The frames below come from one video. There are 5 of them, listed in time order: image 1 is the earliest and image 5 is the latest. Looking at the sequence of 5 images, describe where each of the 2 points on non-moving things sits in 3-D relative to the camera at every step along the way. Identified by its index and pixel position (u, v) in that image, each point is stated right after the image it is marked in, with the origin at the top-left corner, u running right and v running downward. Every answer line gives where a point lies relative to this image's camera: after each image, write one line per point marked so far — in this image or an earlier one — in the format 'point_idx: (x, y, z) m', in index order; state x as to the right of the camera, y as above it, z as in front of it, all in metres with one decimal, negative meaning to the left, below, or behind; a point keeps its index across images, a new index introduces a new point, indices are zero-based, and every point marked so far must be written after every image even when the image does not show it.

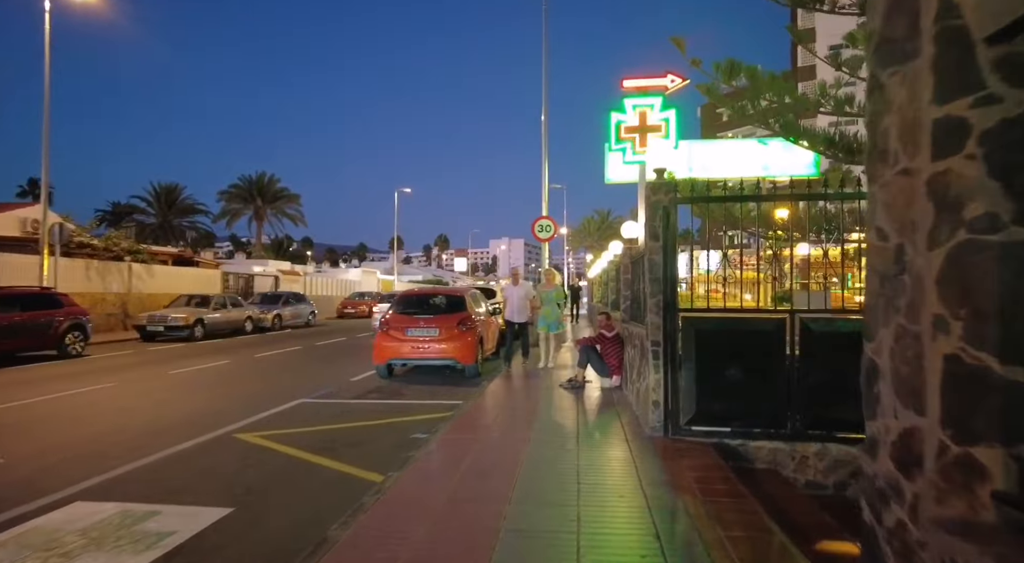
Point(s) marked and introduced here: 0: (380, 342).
0: (-2.5, -1.2, +11.4) m
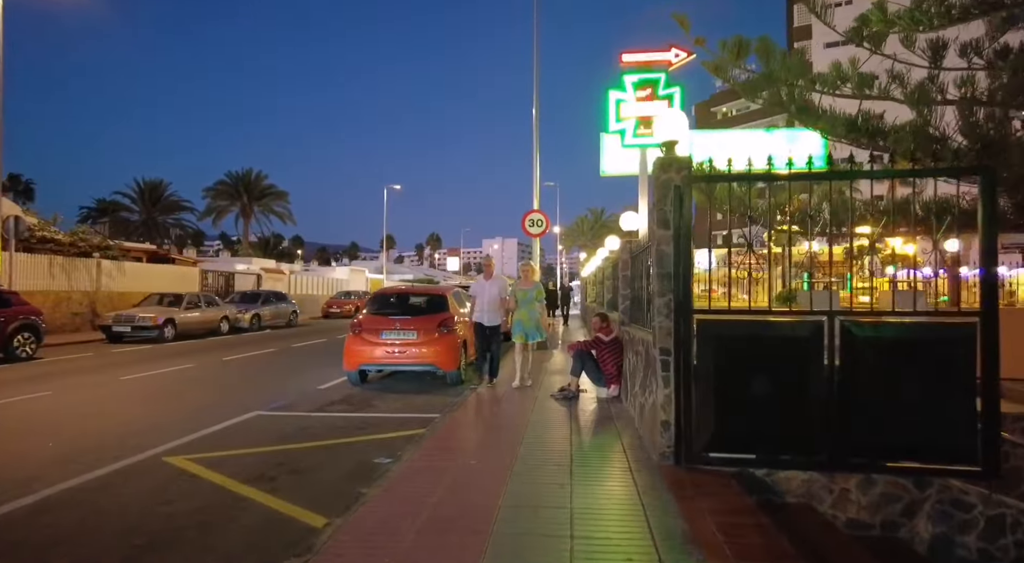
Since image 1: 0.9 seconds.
0: (-2.8, -1.1, +10.3) m
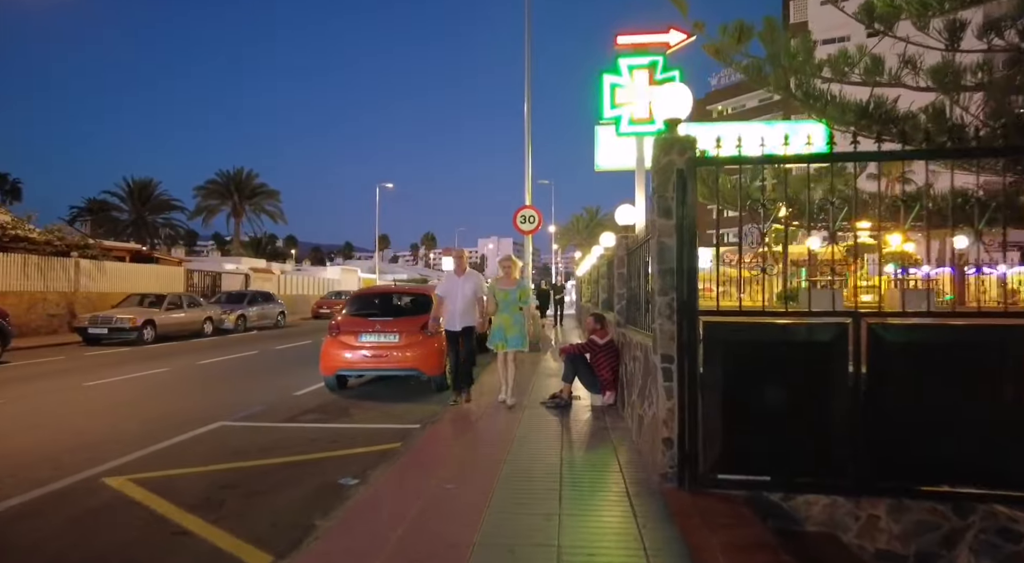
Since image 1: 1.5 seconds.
0: (-3.0, -1.1, +9.6) m
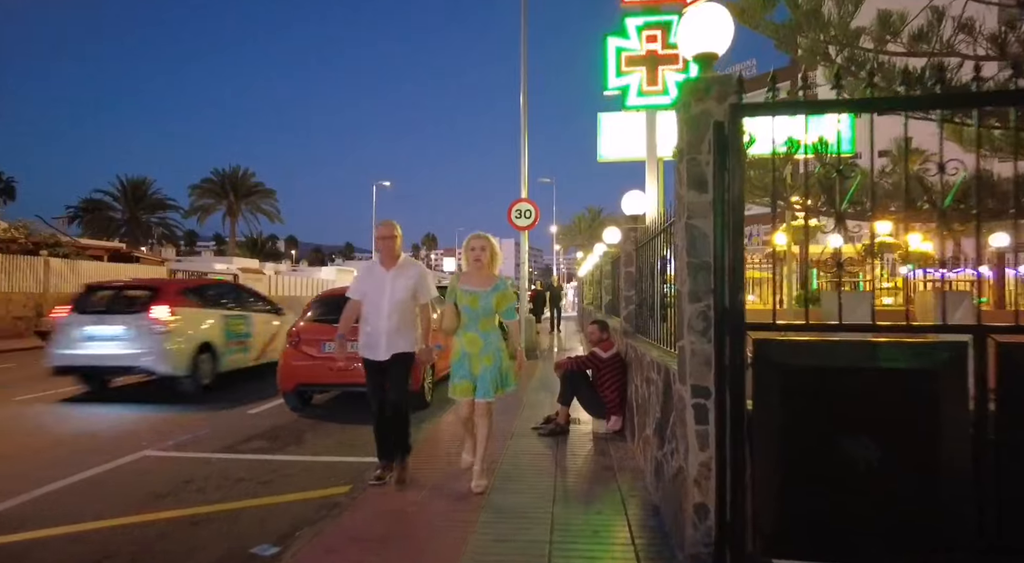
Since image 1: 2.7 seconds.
0: (-3.1, -1.1, +8.3) m
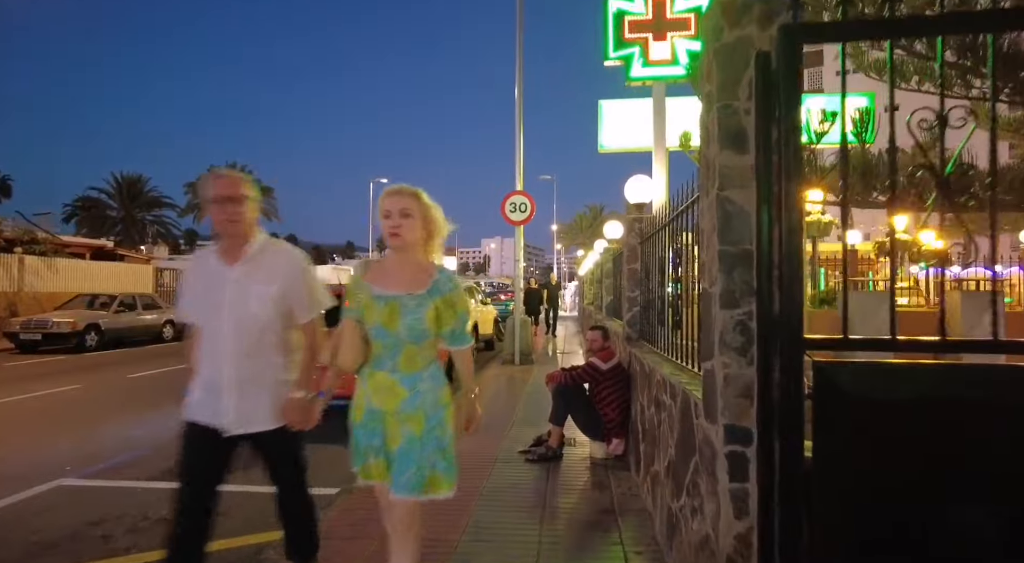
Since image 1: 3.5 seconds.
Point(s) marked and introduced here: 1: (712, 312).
0: (-3.3, -1.1, +7.4) m
1: (+0.8, -0.1, +2.4) m
